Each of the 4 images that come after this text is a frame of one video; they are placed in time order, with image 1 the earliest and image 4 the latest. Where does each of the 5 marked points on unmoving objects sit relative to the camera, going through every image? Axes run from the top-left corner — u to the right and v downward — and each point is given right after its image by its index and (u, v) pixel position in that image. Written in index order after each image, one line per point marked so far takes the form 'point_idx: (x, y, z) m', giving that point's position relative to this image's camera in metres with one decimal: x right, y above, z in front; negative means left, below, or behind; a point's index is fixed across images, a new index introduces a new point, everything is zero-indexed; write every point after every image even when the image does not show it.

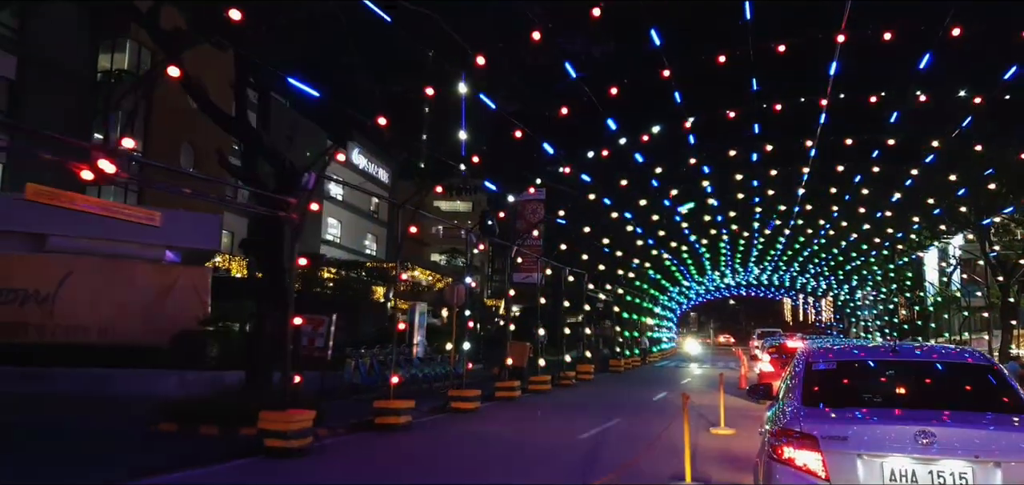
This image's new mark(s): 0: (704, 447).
0: (+3.1, -3.4, +13.1) m
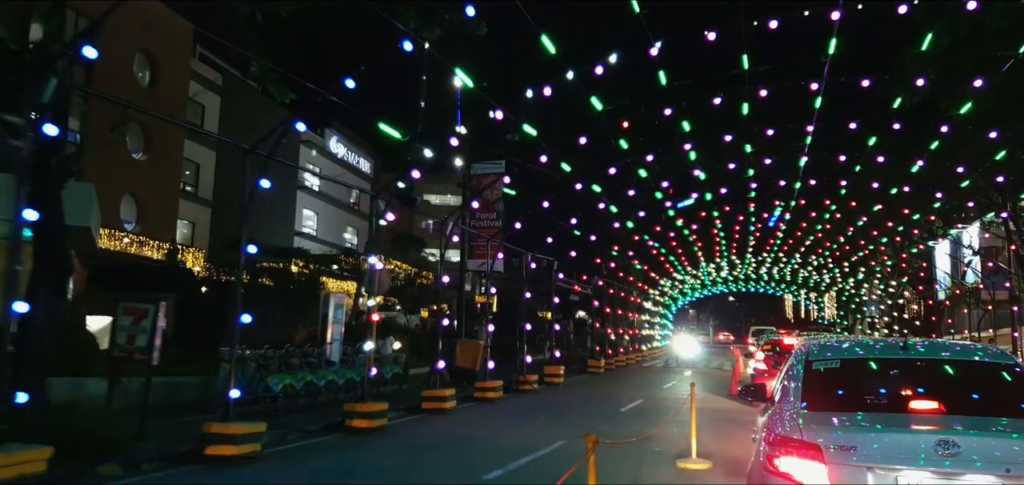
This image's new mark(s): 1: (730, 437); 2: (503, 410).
0: (+2.1, -3.0, +10.2) m
1: (+3.8, -3.4, +14.0) m
2: (-0.3, -3.3, +15.4) m
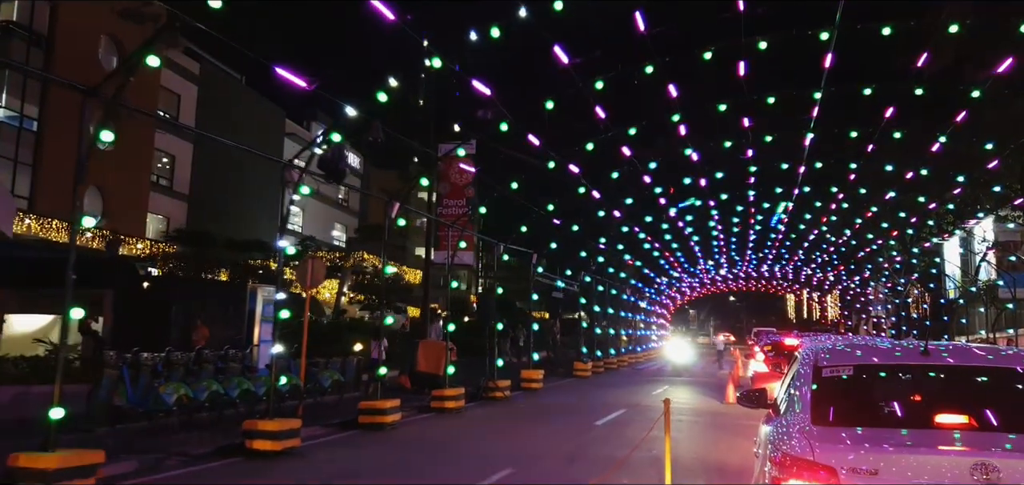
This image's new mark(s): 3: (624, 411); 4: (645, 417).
0: (+1.5, -2.8, +8.4) m
1: (+3.2, -3.2, +12.2) m
2: (-0.9, -3.1, +13.6) m
3: (+2.3, -3.4, +15.8) m
4: (+2.6, -3.3, +14.8) m
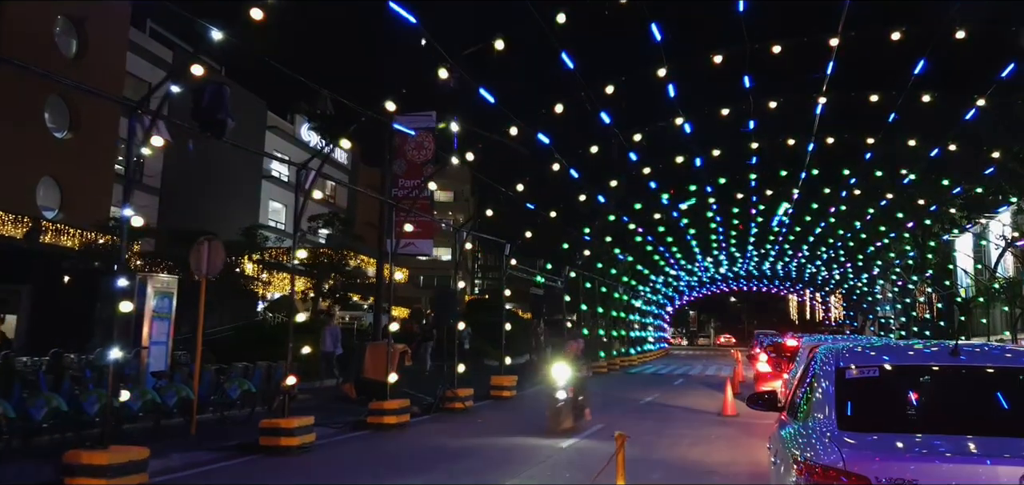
0: (+0.9, -2.5, +6.3) m
1: (+2.6, -3.0, +10.2) m
2: (-1.5, -2.9, +11.5) m
3: (+1.7, -3.2, +13.8) m
4: (+2.0, -3.1, +12.8) m
